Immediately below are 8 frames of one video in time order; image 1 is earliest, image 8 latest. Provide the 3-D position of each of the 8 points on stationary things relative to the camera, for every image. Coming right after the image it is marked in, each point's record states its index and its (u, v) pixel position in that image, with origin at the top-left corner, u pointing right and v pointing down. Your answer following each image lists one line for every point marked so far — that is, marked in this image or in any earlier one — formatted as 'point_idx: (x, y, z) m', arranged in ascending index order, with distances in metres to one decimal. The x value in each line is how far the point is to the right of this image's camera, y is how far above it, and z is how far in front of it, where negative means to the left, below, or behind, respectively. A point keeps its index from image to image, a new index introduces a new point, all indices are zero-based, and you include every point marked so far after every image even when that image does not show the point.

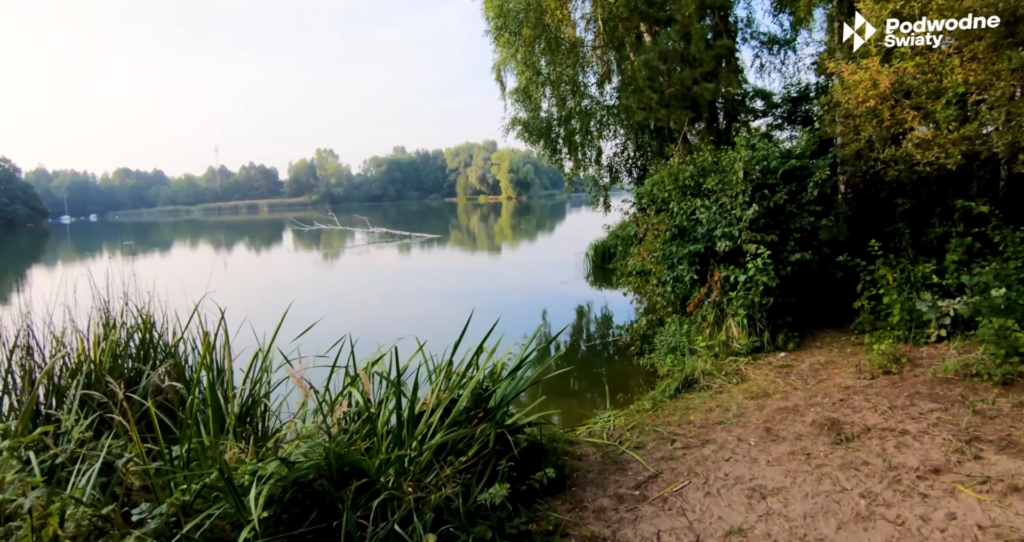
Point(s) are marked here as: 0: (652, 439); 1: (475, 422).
0: (+0.9, -1.1, +4.2) m
1: (-0.2, -0.9, +3.6) m
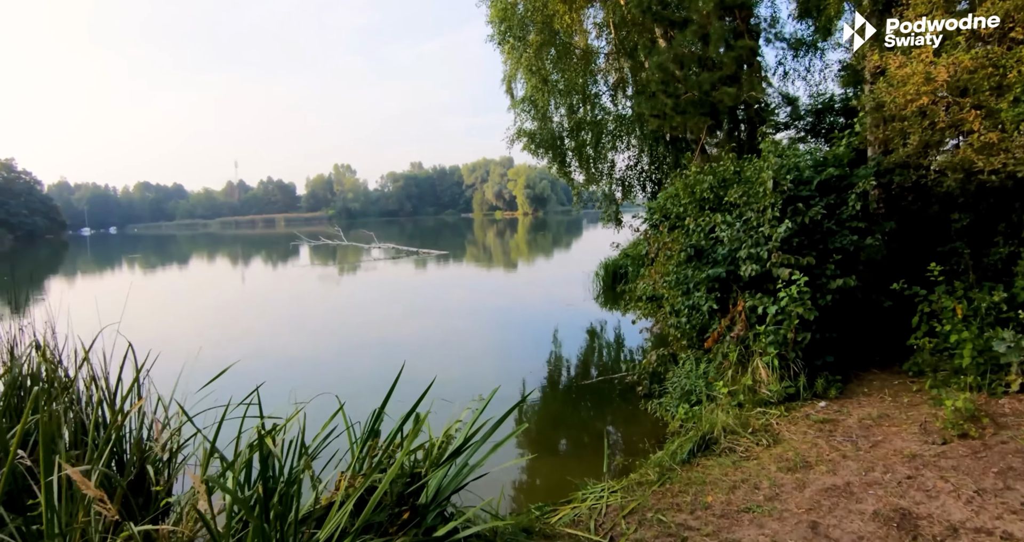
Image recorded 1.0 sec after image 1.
0: (+0.7, -1.3, +3.1) m
1: (-0.5, -1.0, +2.6) m
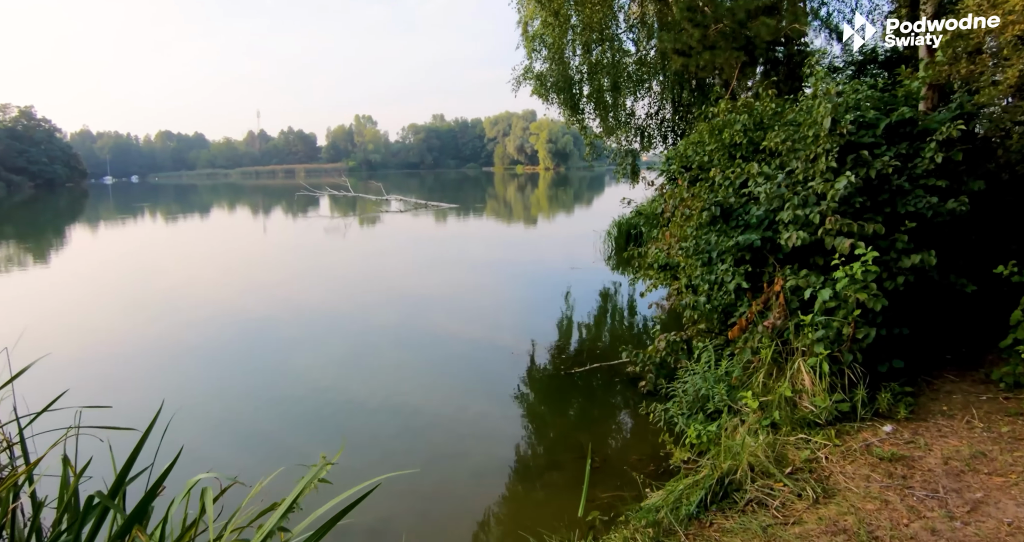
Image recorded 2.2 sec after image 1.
0: (+0.4, -1.2, +1.9) m
1: (-0.8, -1.0, +1.4) m
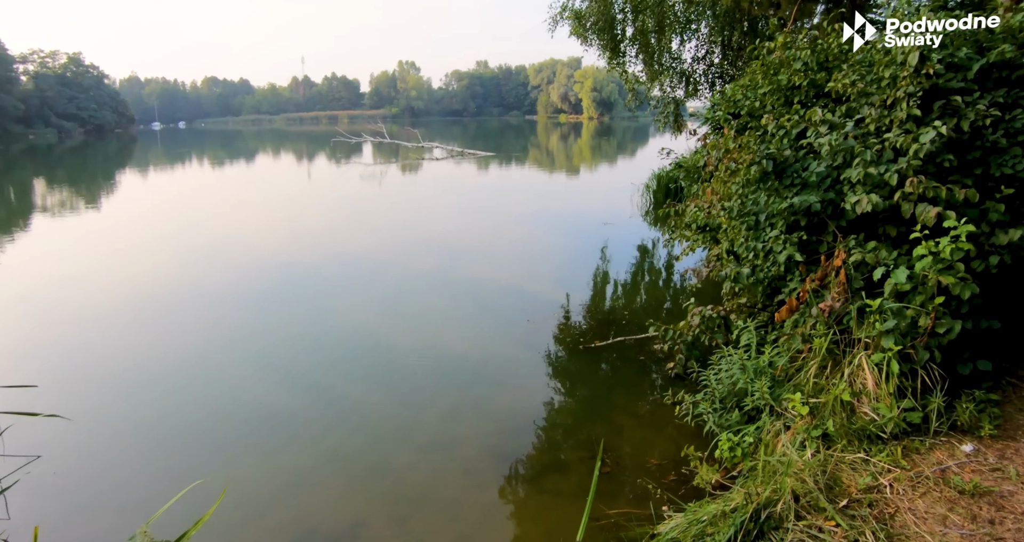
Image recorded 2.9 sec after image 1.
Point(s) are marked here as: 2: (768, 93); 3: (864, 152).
0: (+0.2, -1.2, +1.4) m
1: (-1.0, -1.0, +0.9) m
2: (+1.8, +1.3, +4.6) m
3: (+1.9, +0.6, +3.5) m
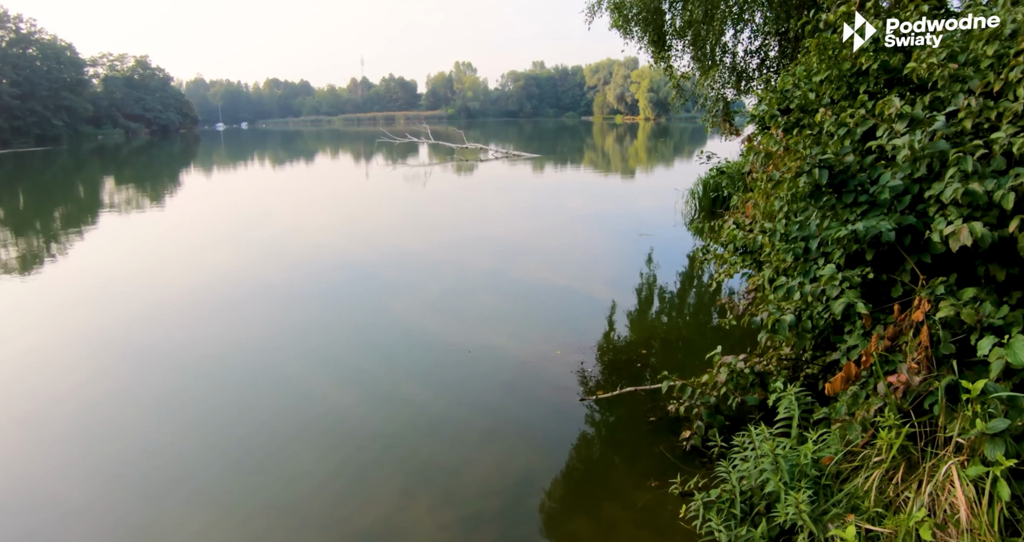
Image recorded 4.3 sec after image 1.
0: (-0.2, -1.4, +0.5) m
1: (-1.4, -1.1, +0.1) m
2: (+1.7, +1.1, +3.6) m
3: (+1.7, +0.4, +2.4) m
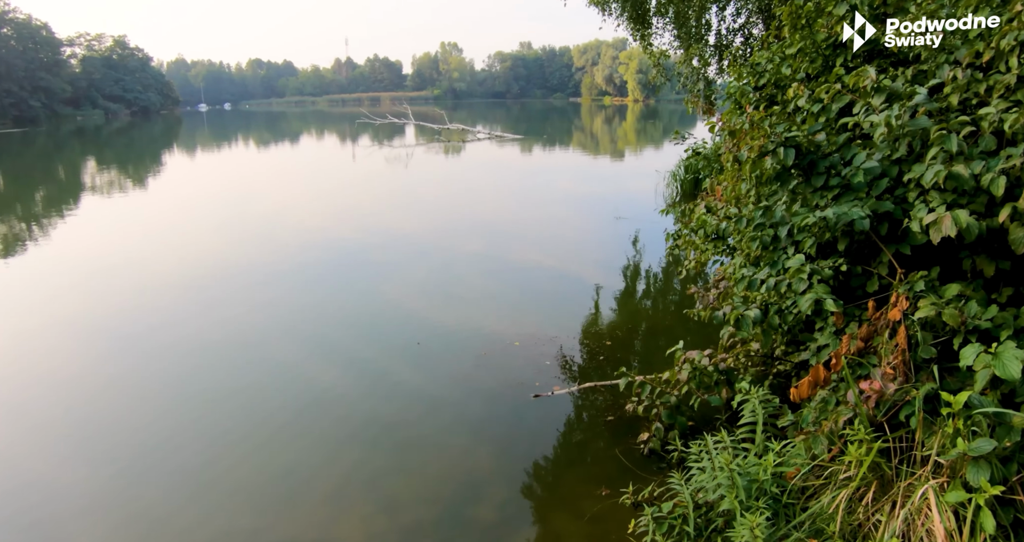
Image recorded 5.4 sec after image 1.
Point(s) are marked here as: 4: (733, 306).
0: (-0.4, -1.4, +0.2) m
1: (-1.6, -1.2, -0.2) m
2: (+1.5, +1.1, +3.3) m
3: (+1.4, +0.4, +2.1) m
4: (+1.0, -0.2, +3.0) m
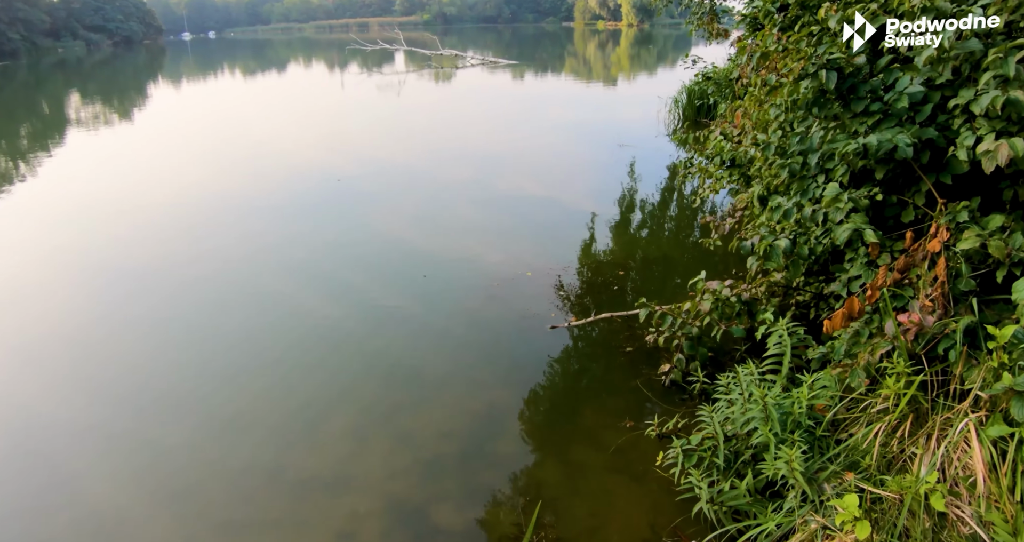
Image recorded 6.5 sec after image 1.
0: (-0.3, -1.4, +0.3) m
1: (-1.5, -1.2, -0.1) m
2: (+1.6, +1.5, +3.1) m
3: (+1.5, +0.7, +2.0) m
4: (+1.1, +0.1, +2.9) m
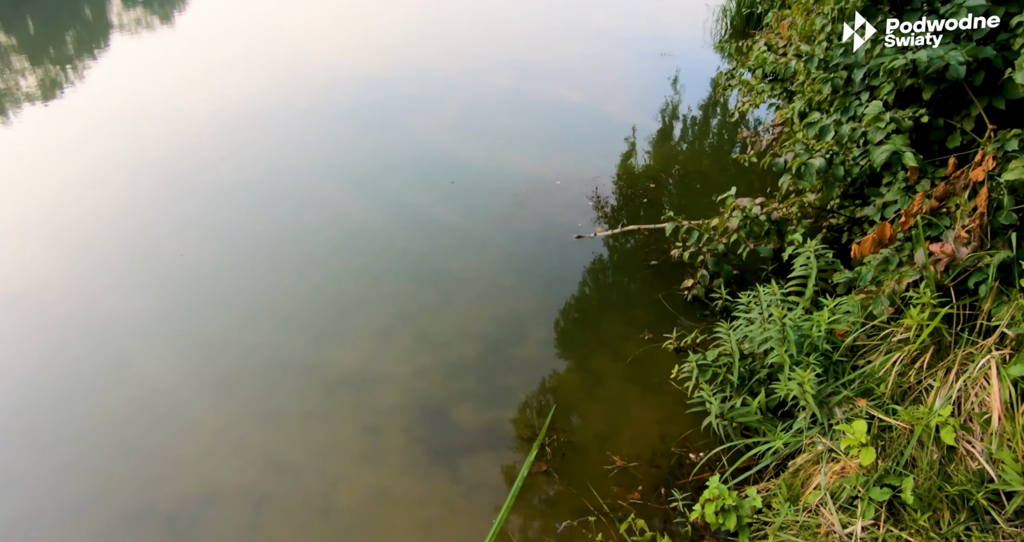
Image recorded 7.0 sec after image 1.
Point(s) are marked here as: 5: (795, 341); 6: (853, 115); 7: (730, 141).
0: (-0.3, -1.4, +0.5) m
1: (-1.5, -1.2, +0.1) m
2: (+1.7, +1.8, +2.8) m
3: (+1.6, +0.9, +1.8) m
4: (+1.2, +0.5, +2.8) m
5: (+1.0, -0.3, +2.2) m
6: (+1.3, +0.6, +2.5) m
7: (+2.1, +1.2, +6.1) m
